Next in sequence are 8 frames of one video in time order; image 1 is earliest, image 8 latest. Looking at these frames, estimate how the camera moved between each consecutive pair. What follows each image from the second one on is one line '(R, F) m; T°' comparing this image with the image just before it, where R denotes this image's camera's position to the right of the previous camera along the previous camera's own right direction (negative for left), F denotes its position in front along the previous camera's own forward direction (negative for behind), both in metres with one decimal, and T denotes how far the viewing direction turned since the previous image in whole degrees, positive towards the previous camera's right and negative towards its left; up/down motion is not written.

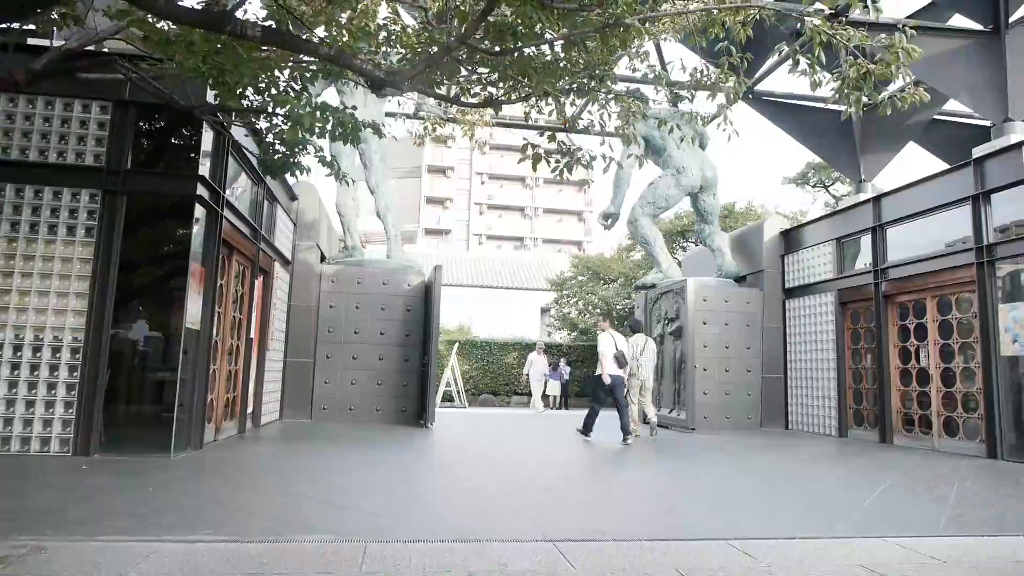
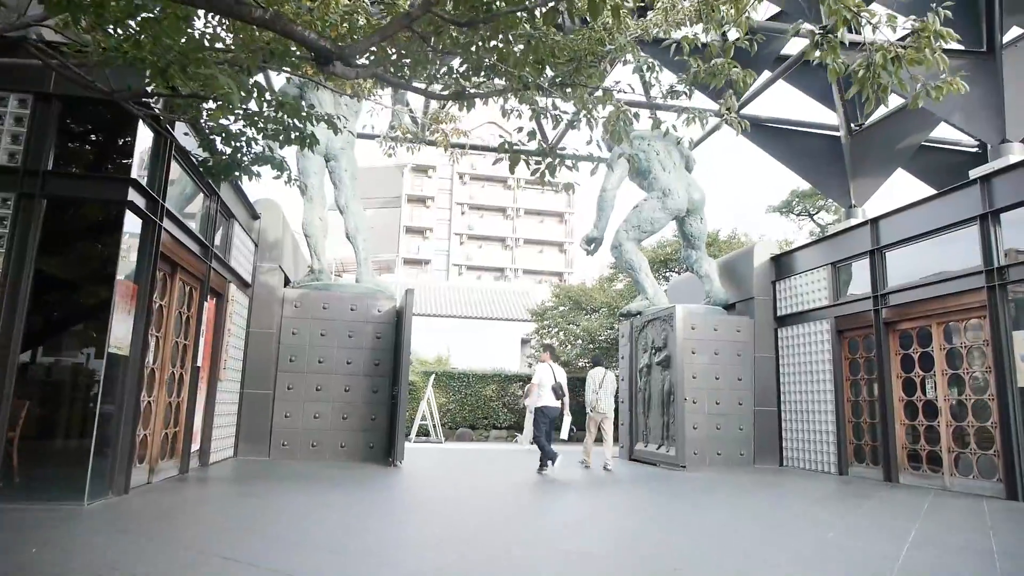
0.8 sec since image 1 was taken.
(0.0, +0.5) m; +2°
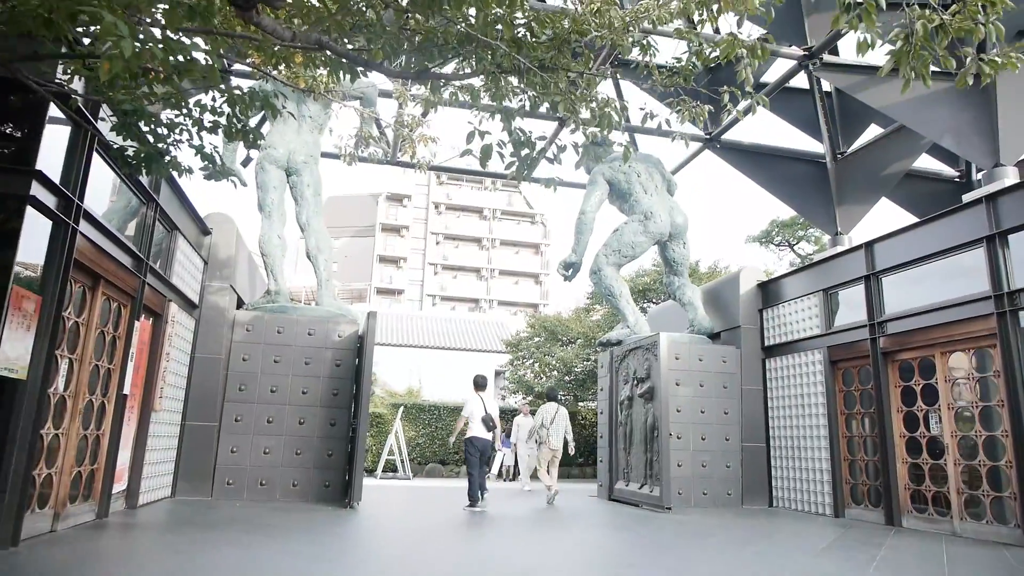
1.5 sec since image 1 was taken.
(0.0, +0.5) m; +2°
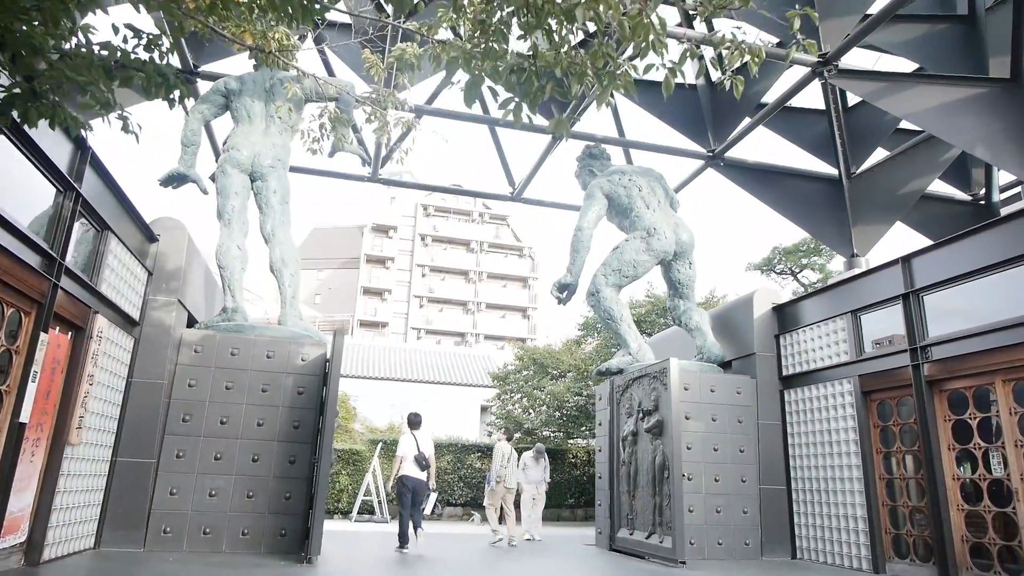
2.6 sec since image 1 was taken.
(0.0, +0.8) m; +1°
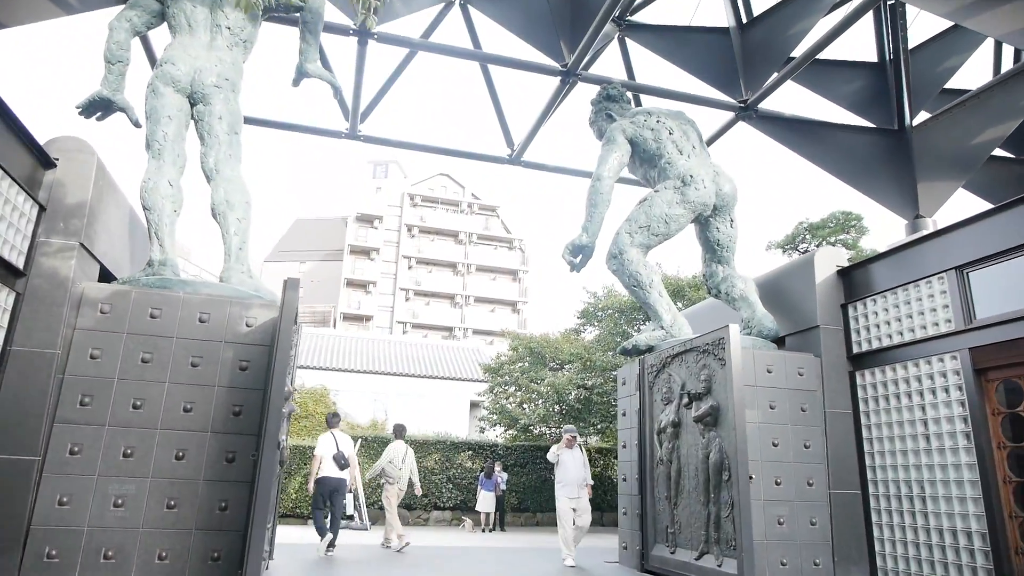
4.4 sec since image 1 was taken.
(-0.2, +1.3) m; +1°
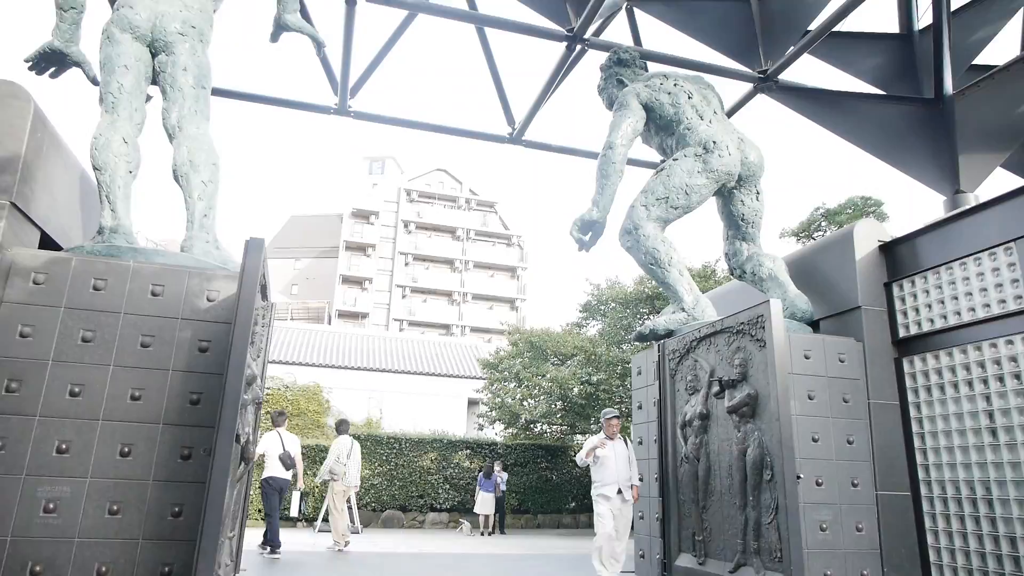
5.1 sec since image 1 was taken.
(0.0, +0.6) m; 0°
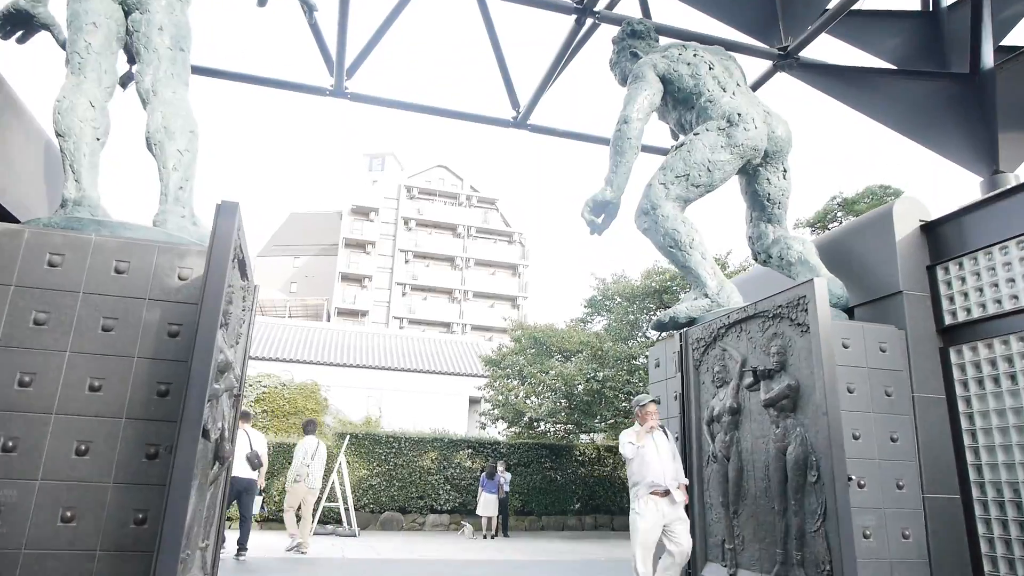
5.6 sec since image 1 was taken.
(0.0, +0.4) m; 0°
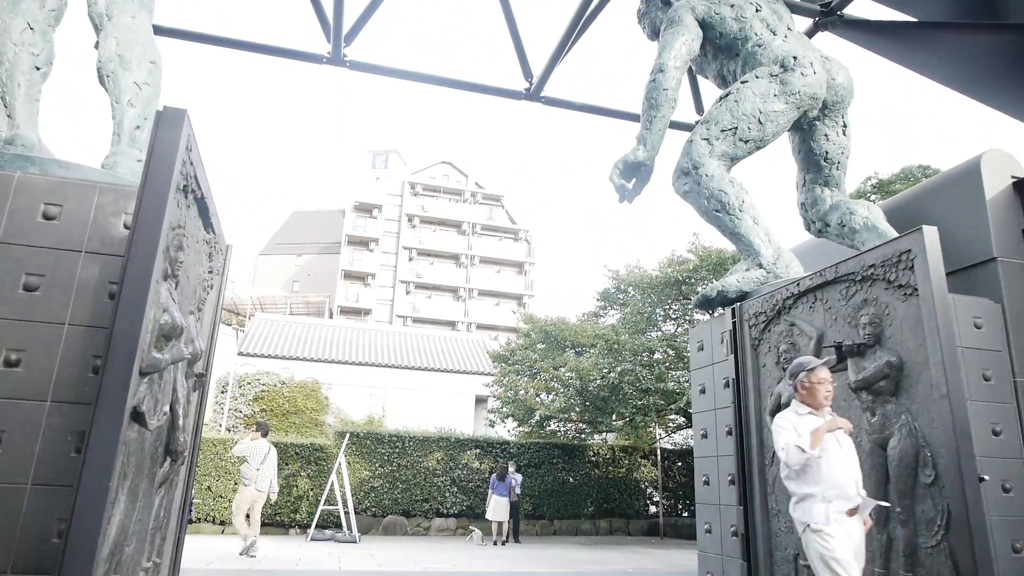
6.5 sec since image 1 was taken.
(-0.1, +0.7) m; 0°
